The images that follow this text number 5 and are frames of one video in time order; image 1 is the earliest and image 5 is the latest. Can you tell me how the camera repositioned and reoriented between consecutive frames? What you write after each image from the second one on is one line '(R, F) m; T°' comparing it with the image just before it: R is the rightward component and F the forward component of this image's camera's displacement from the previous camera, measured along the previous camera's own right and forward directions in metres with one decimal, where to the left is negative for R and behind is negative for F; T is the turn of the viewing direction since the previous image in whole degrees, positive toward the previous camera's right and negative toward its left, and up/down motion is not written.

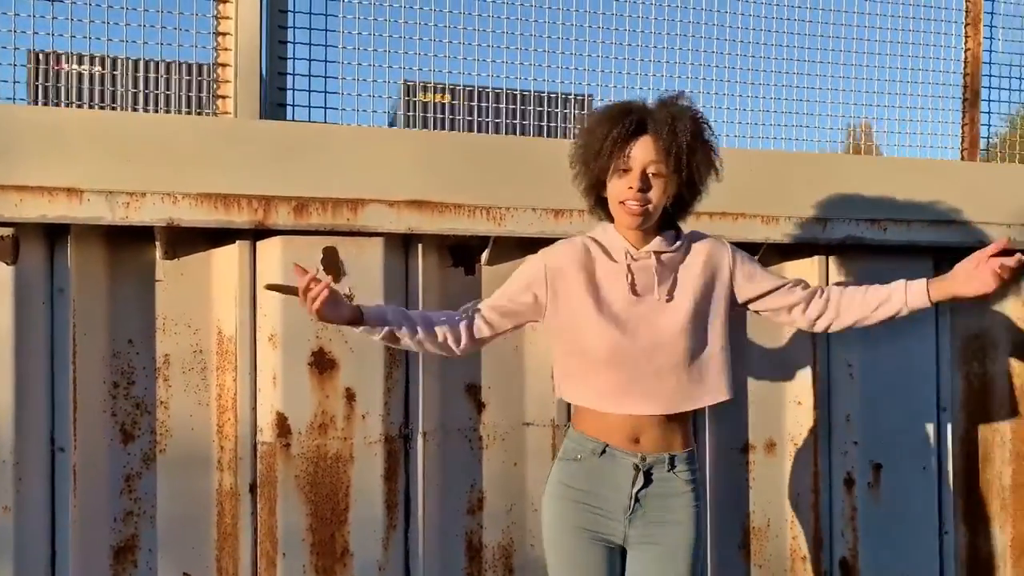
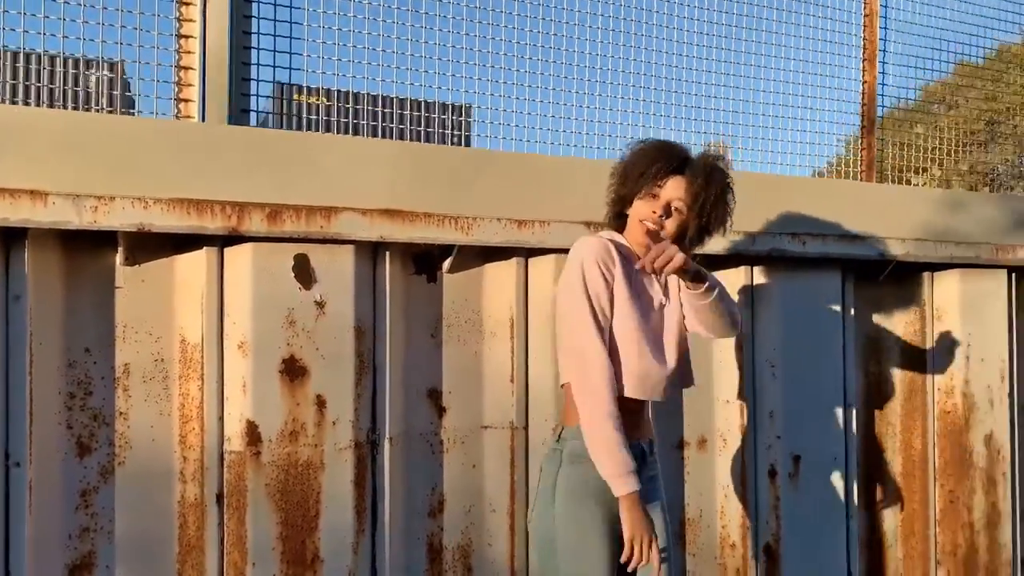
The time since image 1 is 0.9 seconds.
(-0.3, -0.1) m; +9°
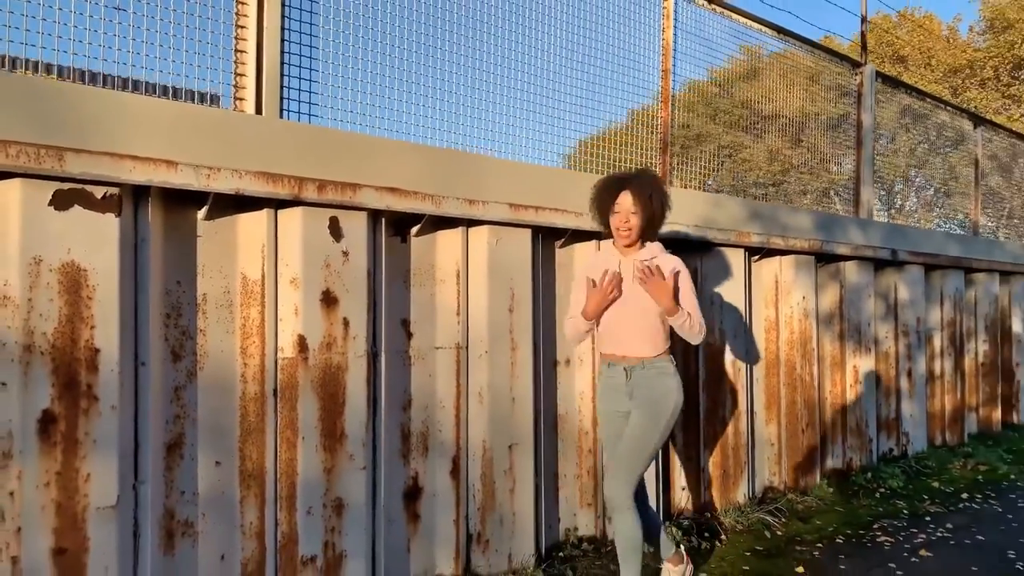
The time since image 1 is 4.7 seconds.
(-0.8, -0.8) m; +19°
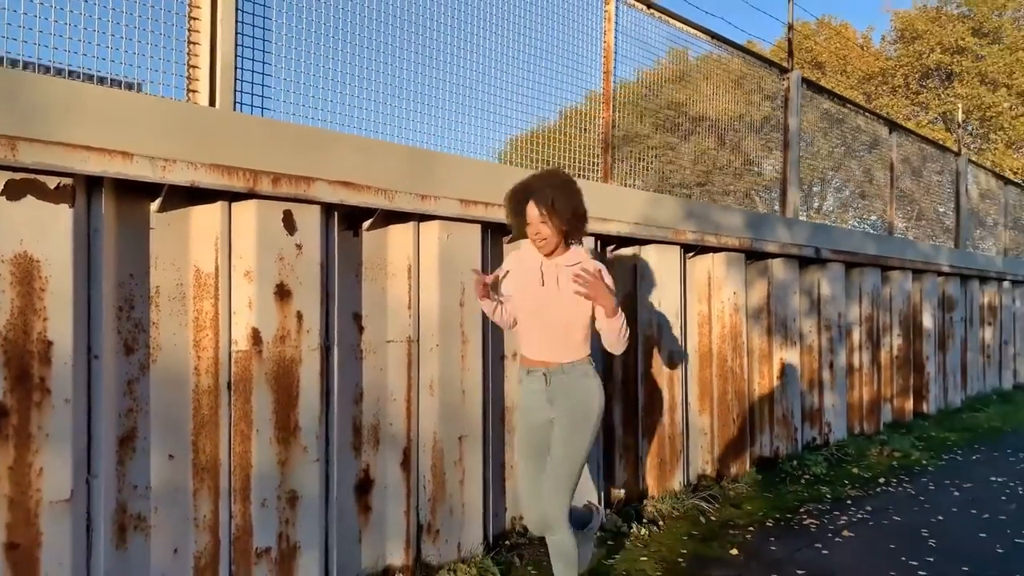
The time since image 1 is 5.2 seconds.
(-0.1, -0.1) m; +5°
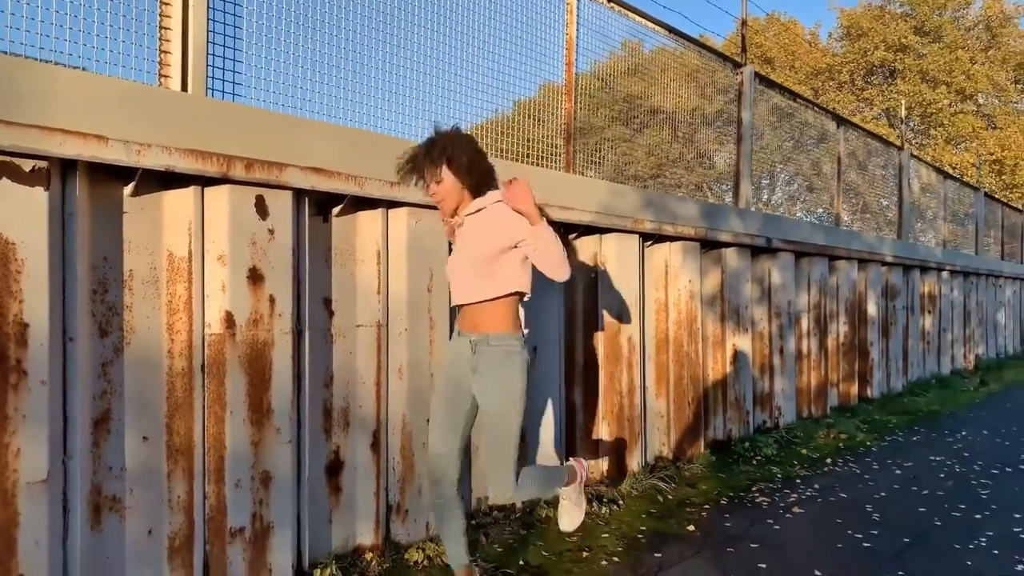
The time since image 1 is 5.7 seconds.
(-0.1, -0.1) m; +3°
